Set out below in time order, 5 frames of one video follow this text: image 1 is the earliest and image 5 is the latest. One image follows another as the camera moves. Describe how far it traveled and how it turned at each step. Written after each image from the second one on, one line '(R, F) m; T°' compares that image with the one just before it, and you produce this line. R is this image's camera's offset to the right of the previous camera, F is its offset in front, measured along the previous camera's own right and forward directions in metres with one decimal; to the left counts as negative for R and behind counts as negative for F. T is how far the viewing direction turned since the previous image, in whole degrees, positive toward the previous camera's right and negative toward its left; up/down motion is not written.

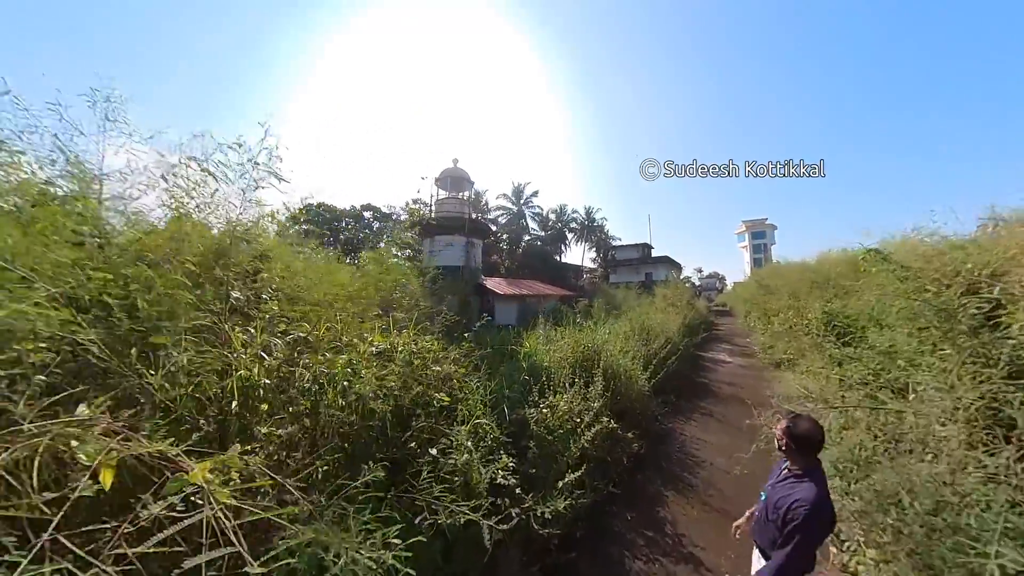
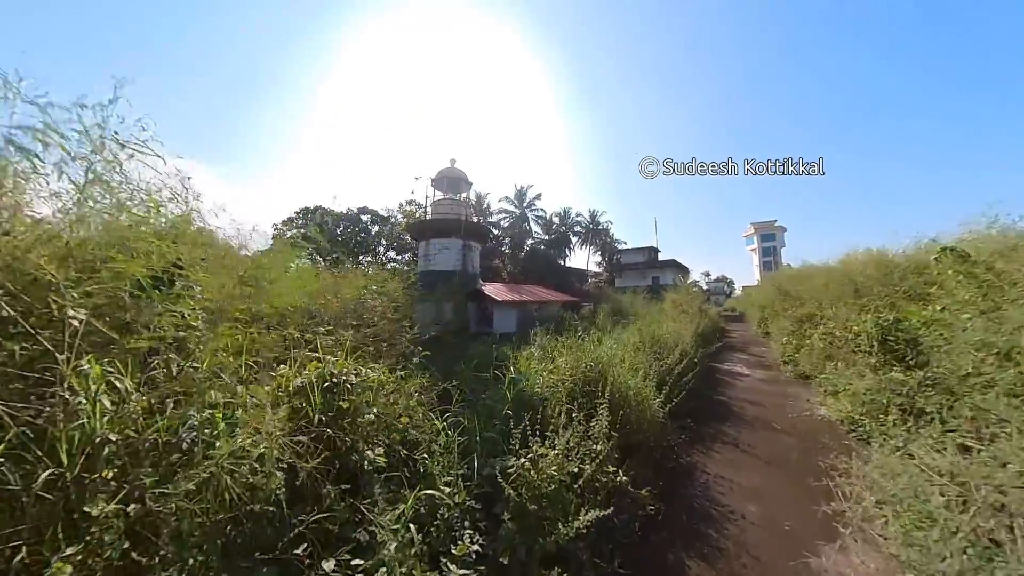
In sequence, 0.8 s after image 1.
(+0.2, +0.7) m; -1°
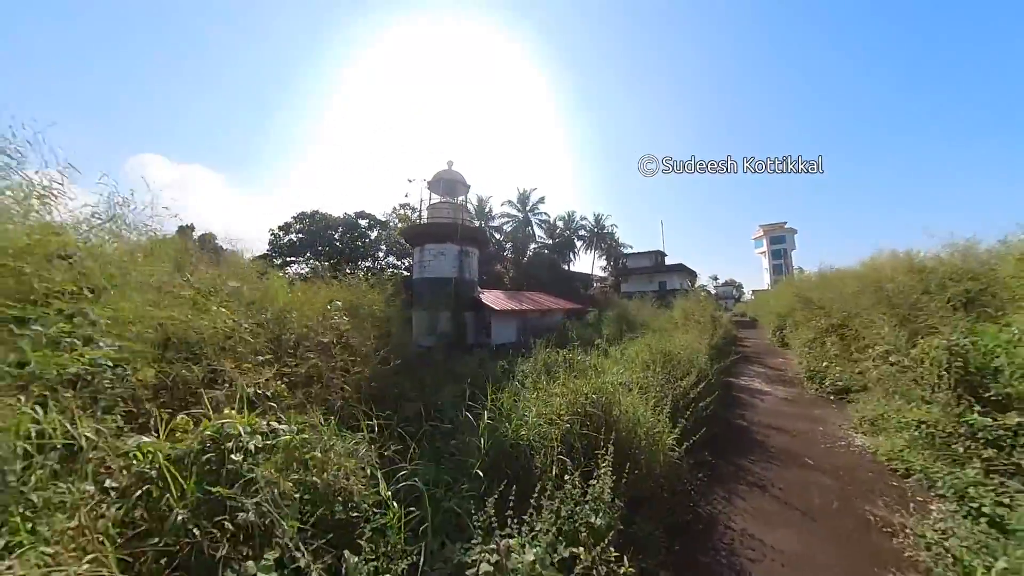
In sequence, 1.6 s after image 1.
(+0.2, +0.6) m; -1°
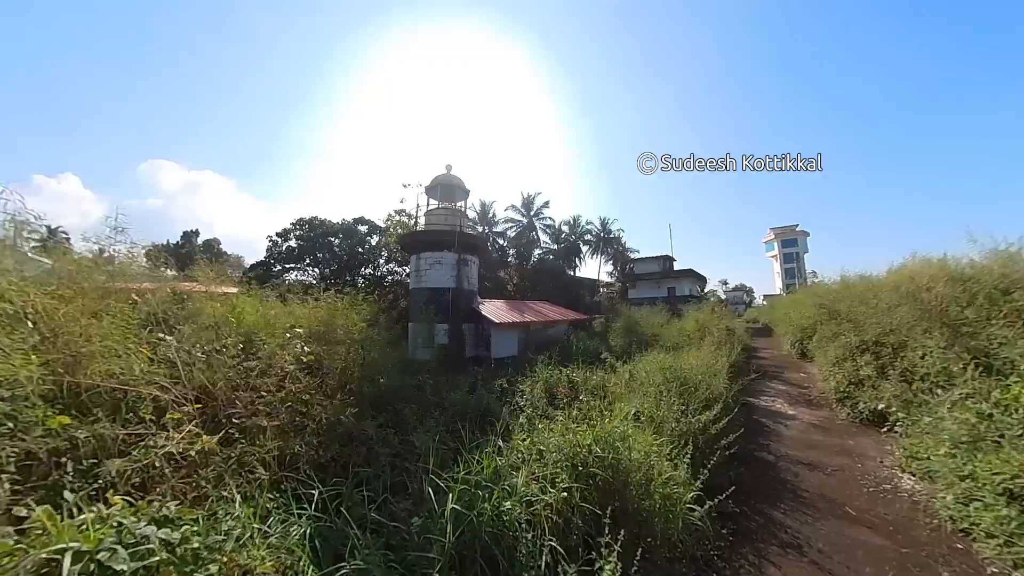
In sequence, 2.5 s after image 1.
(+0.2, +0.6) m; -1°
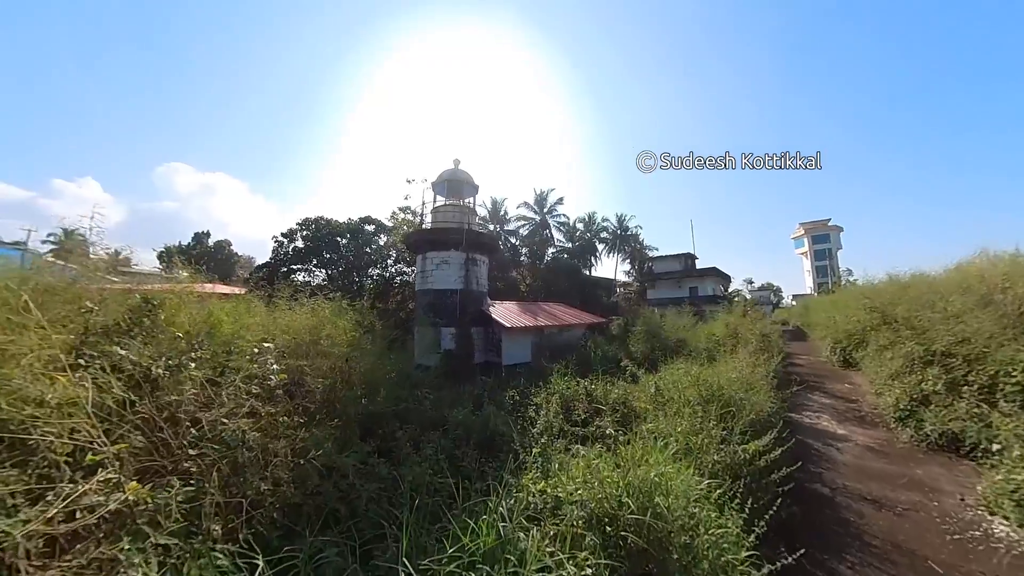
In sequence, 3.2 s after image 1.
(+0.1, +0.7) m; -2°
